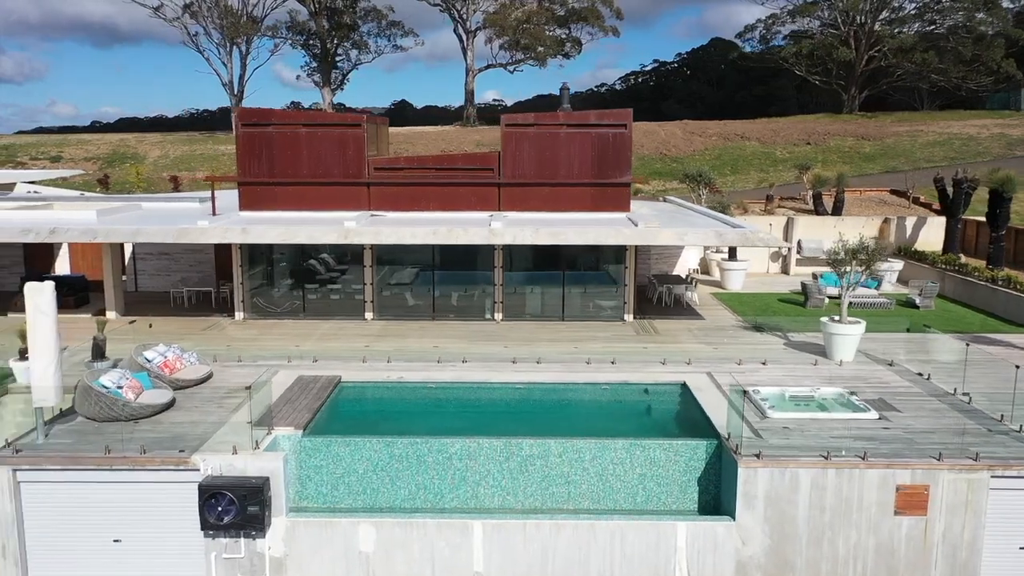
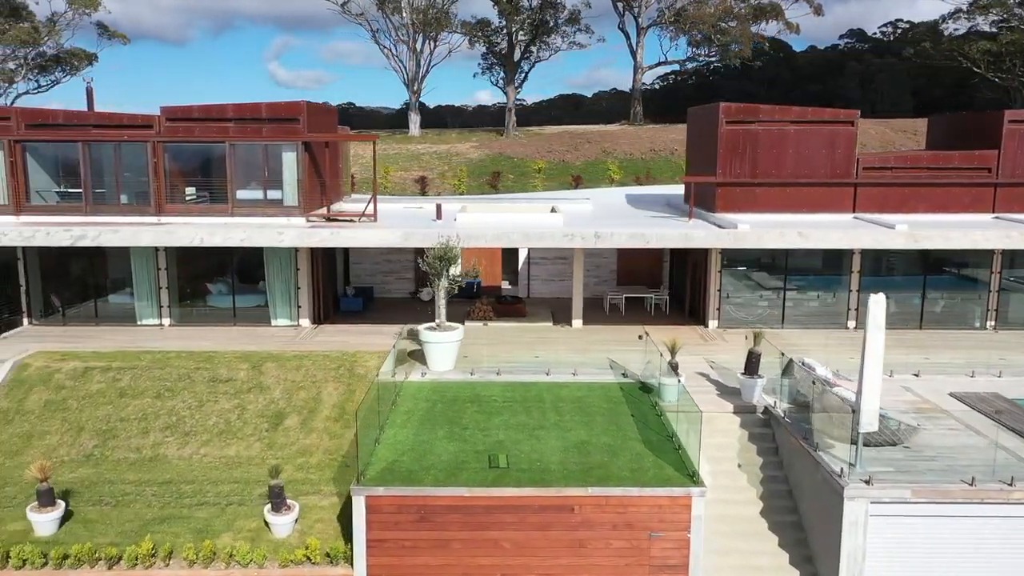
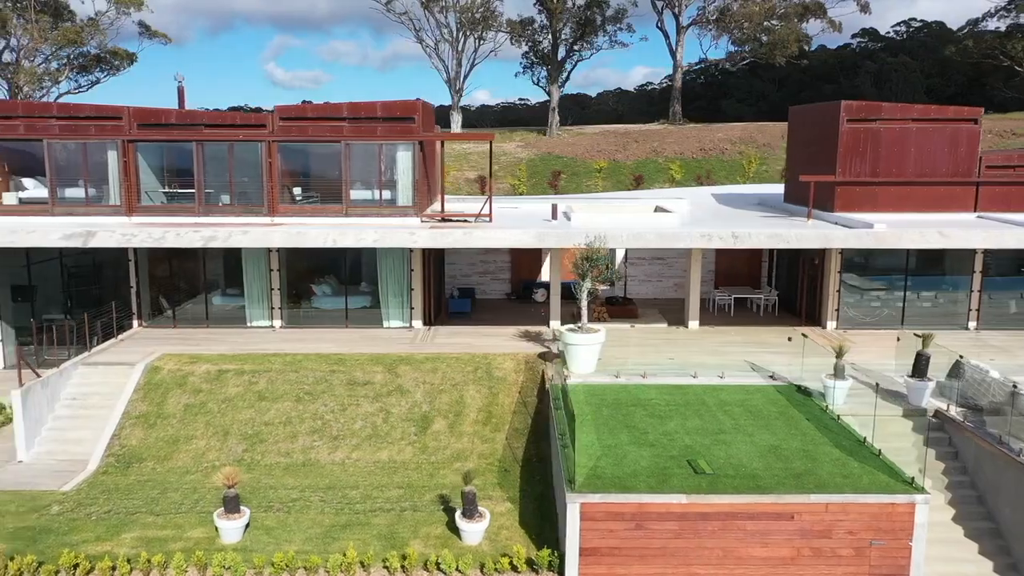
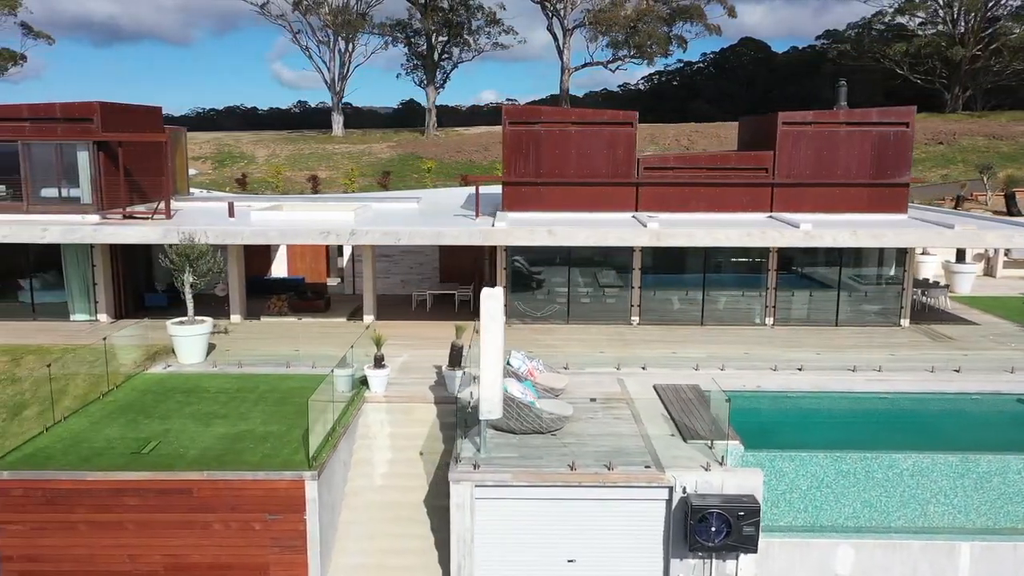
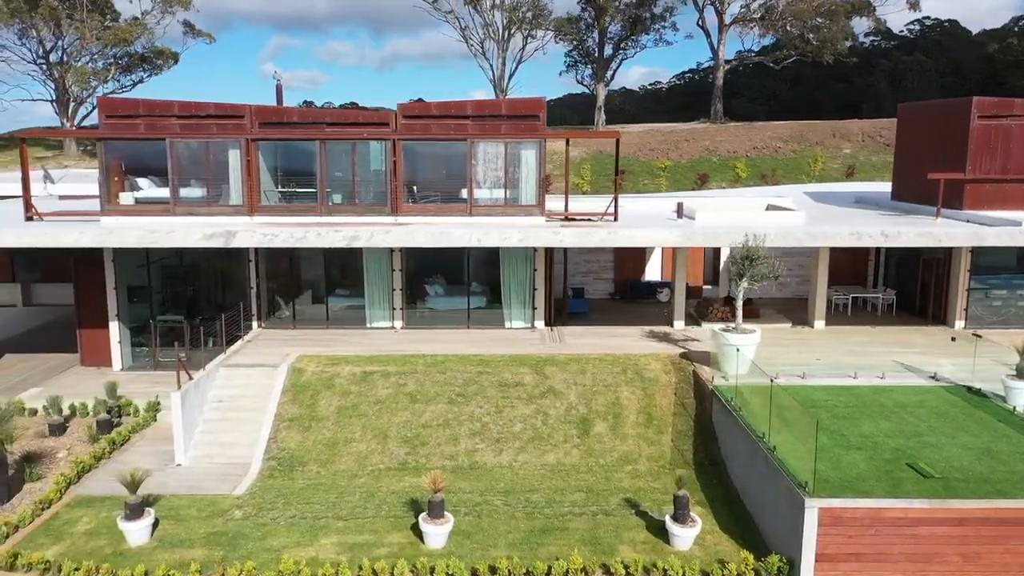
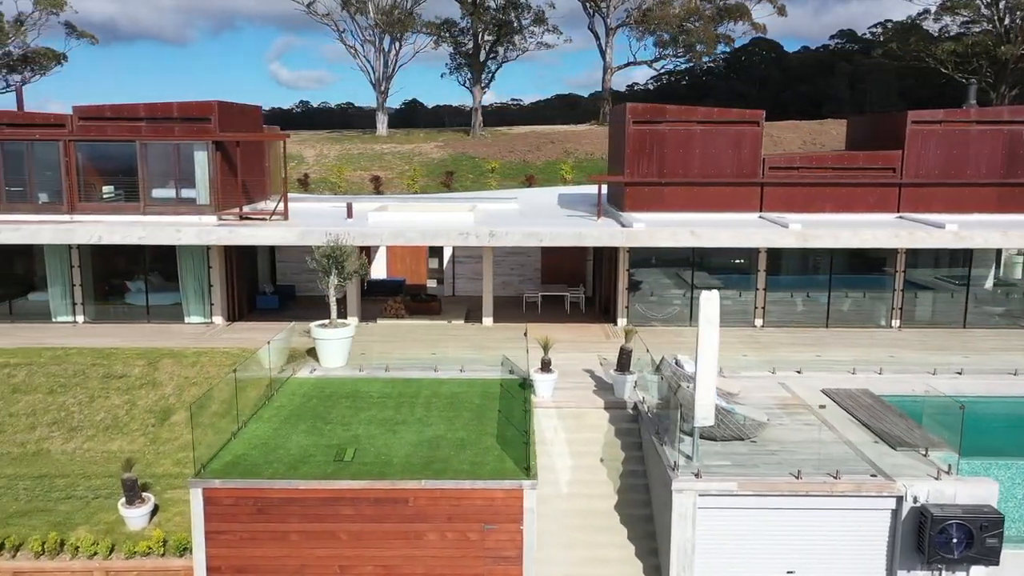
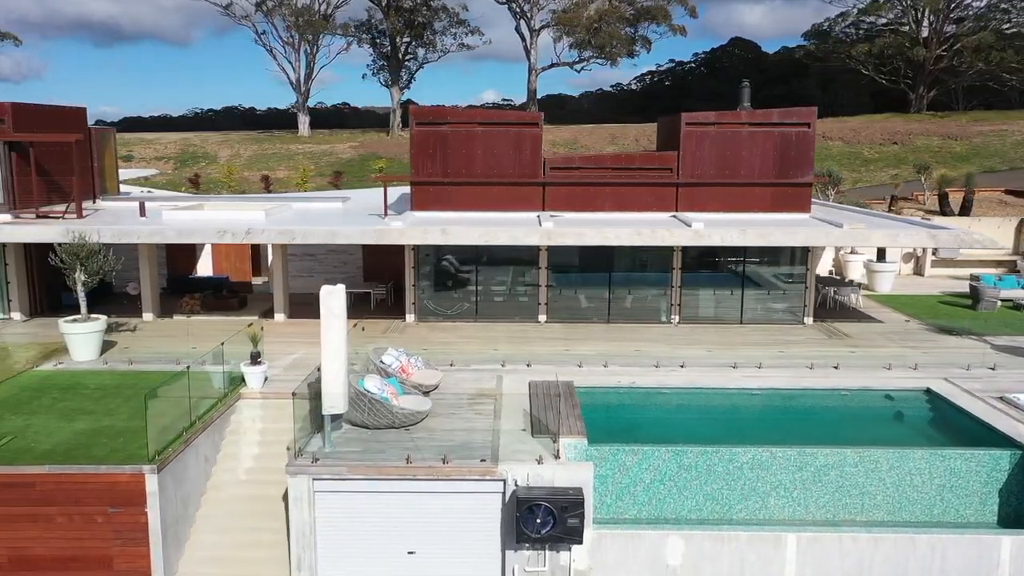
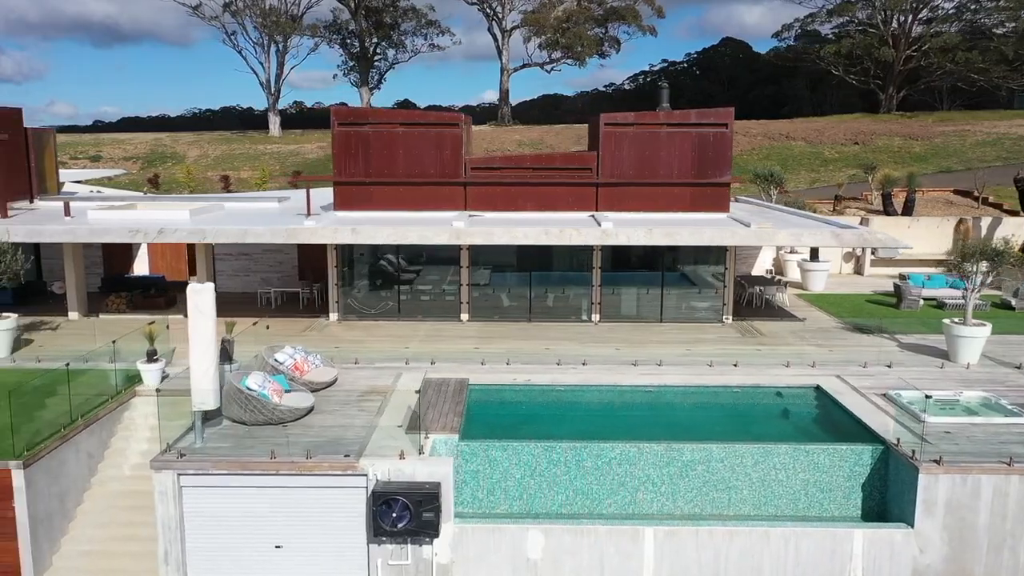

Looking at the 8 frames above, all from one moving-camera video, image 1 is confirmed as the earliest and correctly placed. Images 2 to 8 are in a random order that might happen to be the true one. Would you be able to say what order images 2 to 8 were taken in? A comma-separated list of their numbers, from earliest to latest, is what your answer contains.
8, 7, 4, 6, 2, 3, 5
